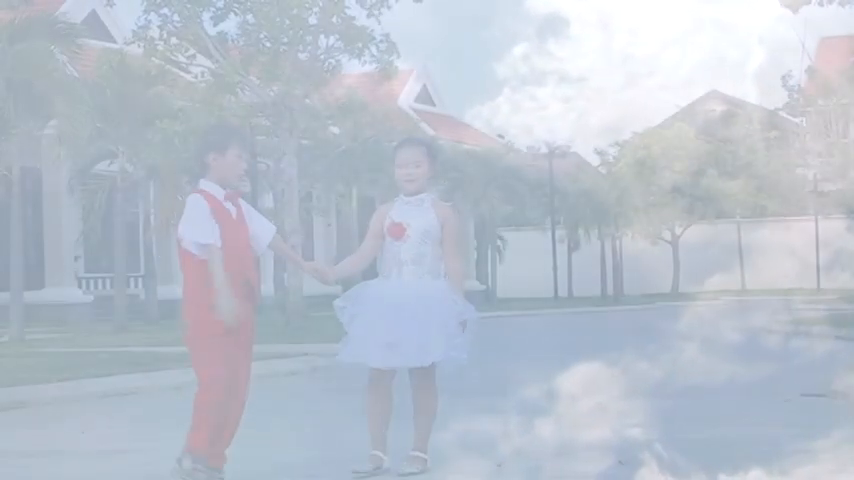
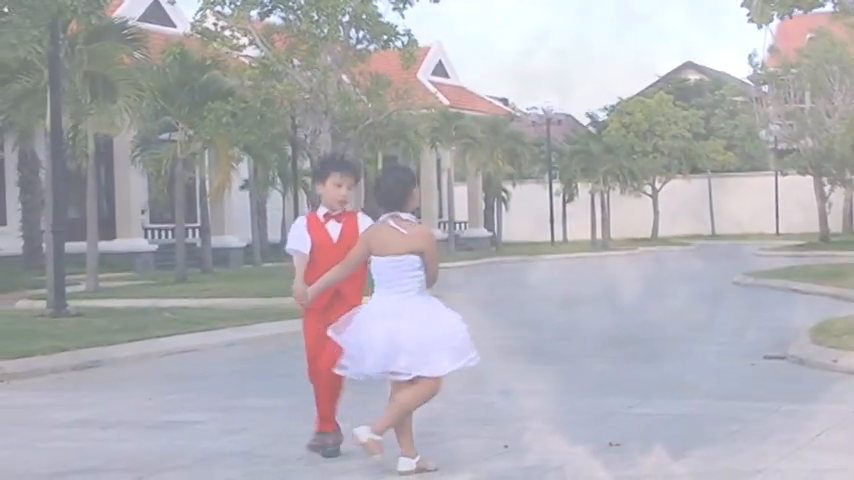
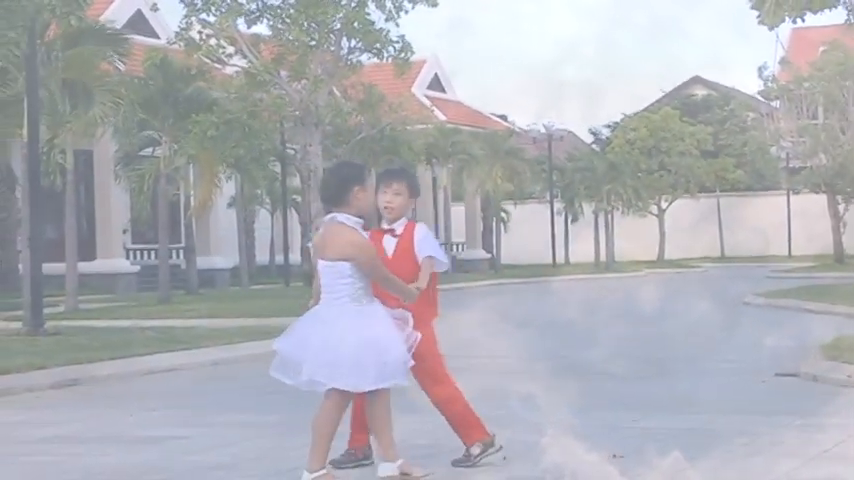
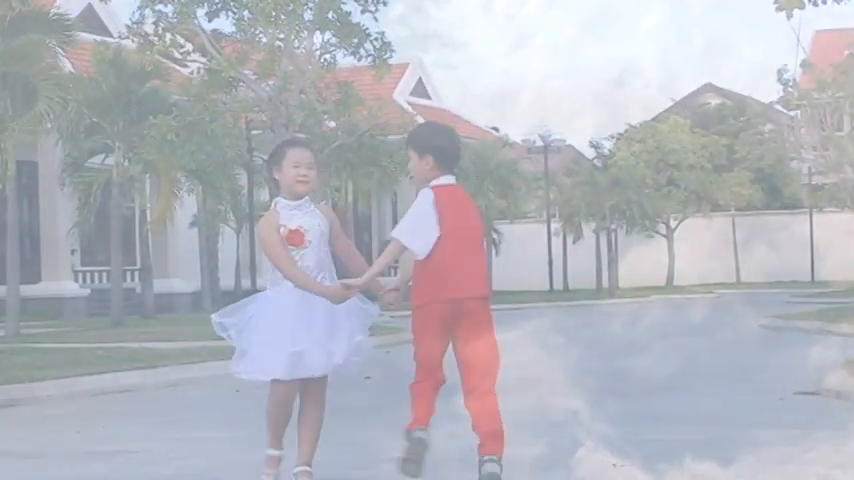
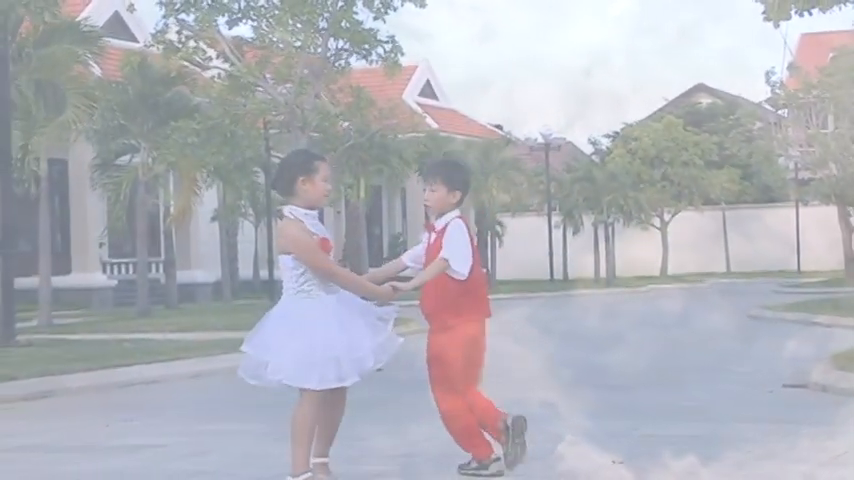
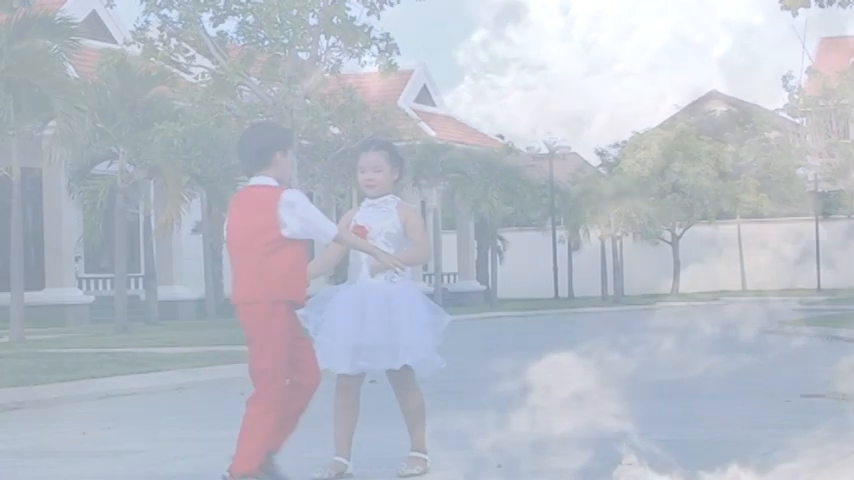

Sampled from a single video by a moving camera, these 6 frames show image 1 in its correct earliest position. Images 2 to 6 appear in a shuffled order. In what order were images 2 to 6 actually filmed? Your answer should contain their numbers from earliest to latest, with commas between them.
6, 4, 5, 3, 2
